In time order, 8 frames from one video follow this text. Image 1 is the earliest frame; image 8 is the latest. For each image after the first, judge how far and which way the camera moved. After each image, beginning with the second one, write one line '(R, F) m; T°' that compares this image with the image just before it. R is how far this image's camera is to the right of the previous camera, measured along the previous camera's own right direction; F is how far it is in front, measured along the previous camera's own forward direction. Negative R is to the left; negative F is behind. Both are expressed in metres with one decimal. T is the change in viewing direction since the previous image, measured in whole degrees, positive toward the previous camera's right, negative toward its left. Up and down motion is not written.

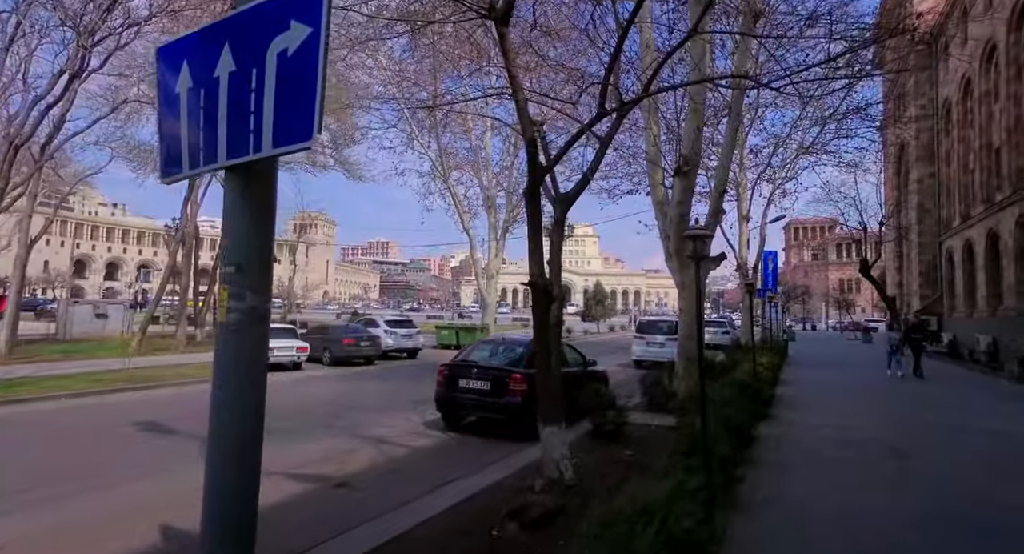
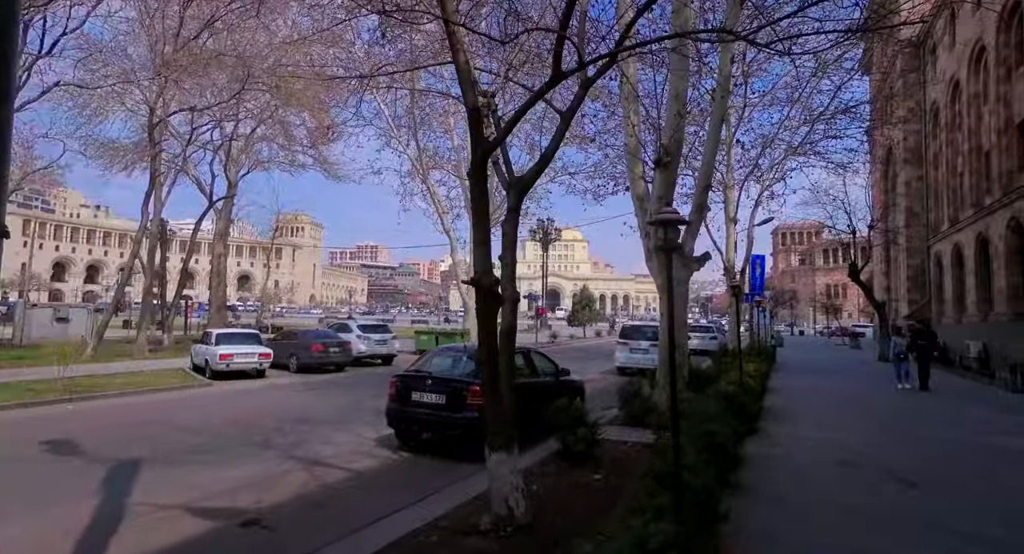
(+0.4, +0.9) m; +1°
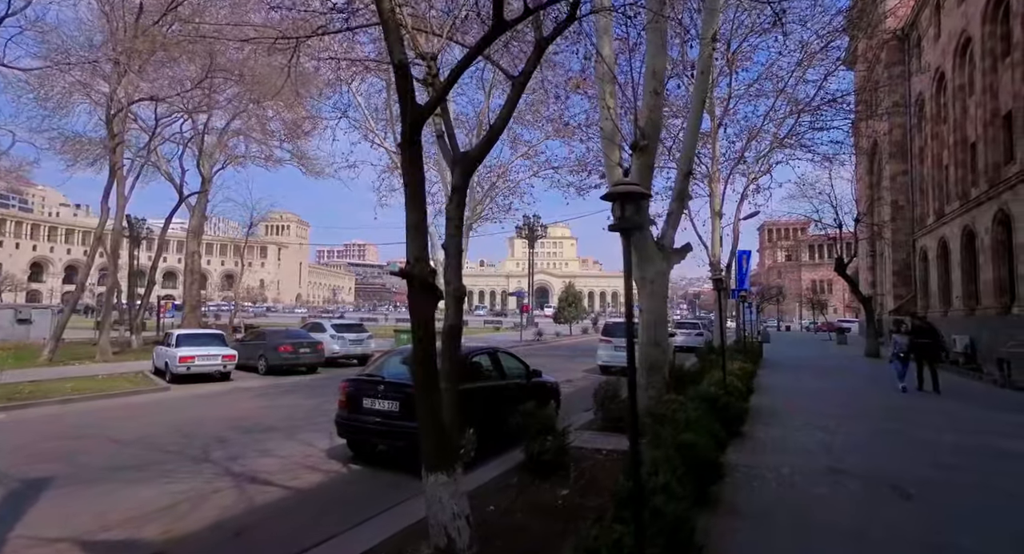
(+0.4, +0.7) m; +1°
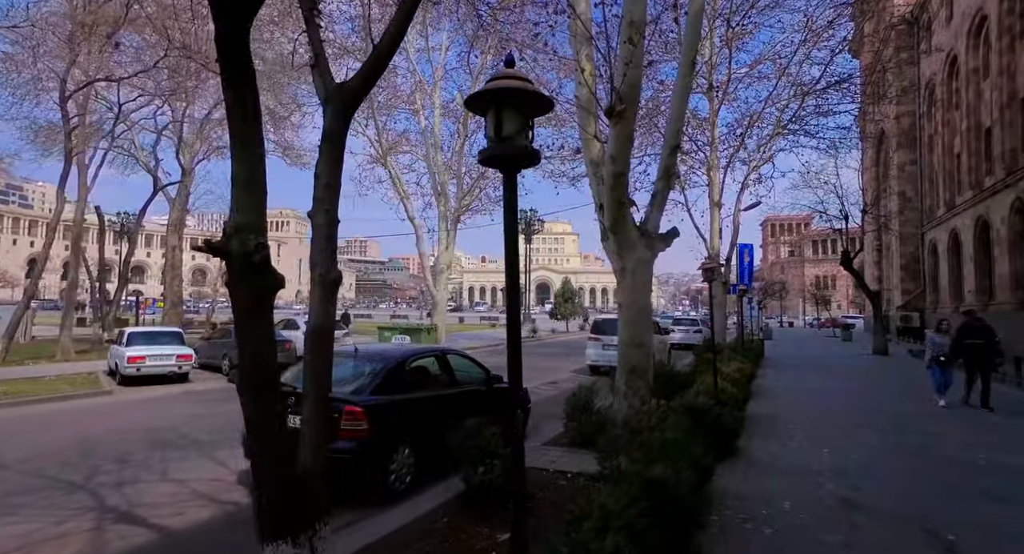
(+0.6, +1.3) m; 0°
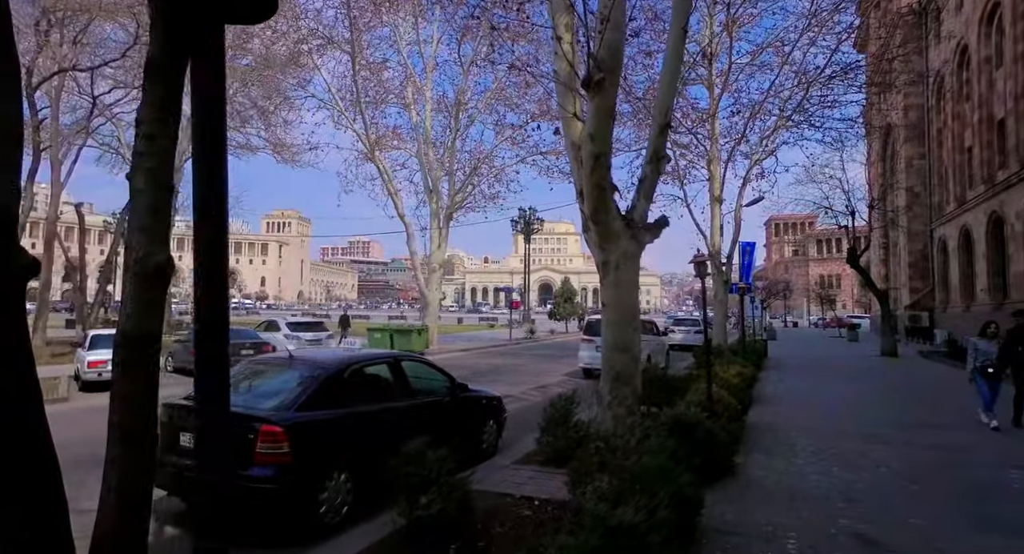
(+0.5, +0.9) m; 0°
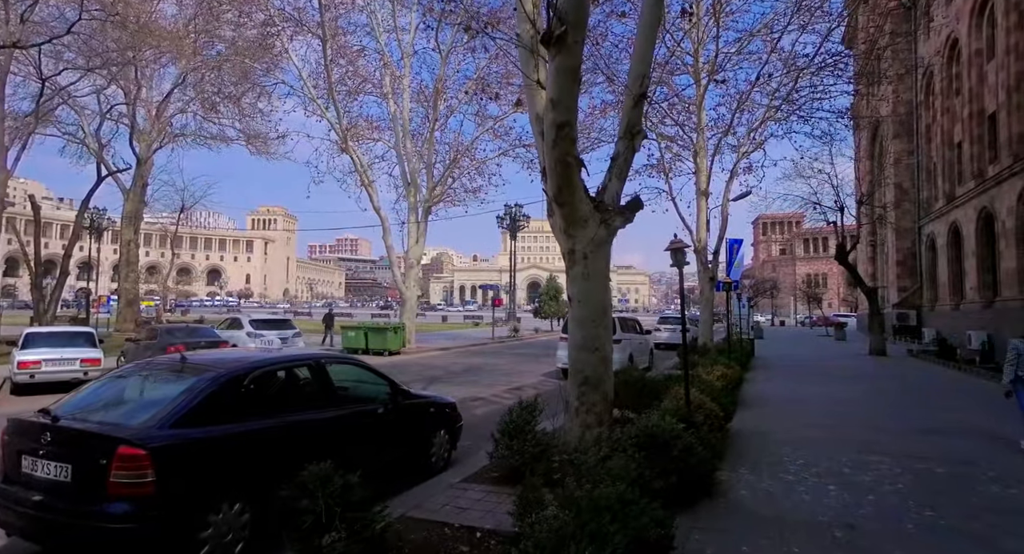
(+0.4, +0.9) m; +1°
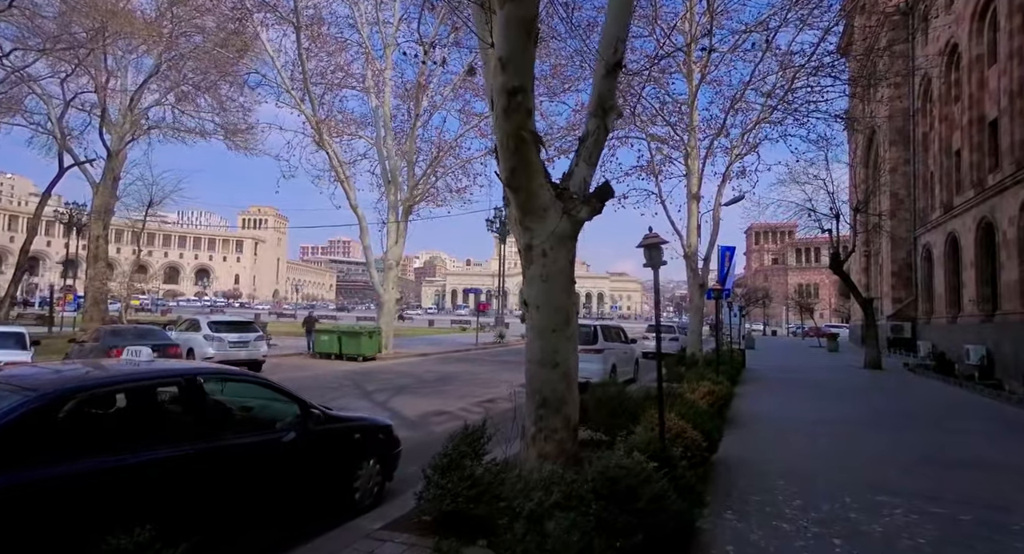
(+0.5, +1.1) m; +1°
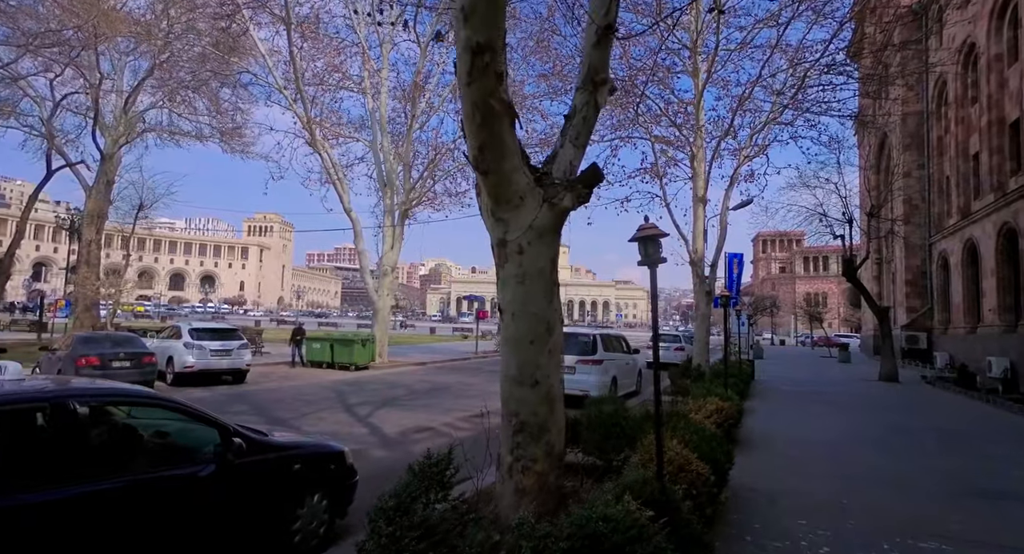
(+0.3, +0.9) m; -1°
